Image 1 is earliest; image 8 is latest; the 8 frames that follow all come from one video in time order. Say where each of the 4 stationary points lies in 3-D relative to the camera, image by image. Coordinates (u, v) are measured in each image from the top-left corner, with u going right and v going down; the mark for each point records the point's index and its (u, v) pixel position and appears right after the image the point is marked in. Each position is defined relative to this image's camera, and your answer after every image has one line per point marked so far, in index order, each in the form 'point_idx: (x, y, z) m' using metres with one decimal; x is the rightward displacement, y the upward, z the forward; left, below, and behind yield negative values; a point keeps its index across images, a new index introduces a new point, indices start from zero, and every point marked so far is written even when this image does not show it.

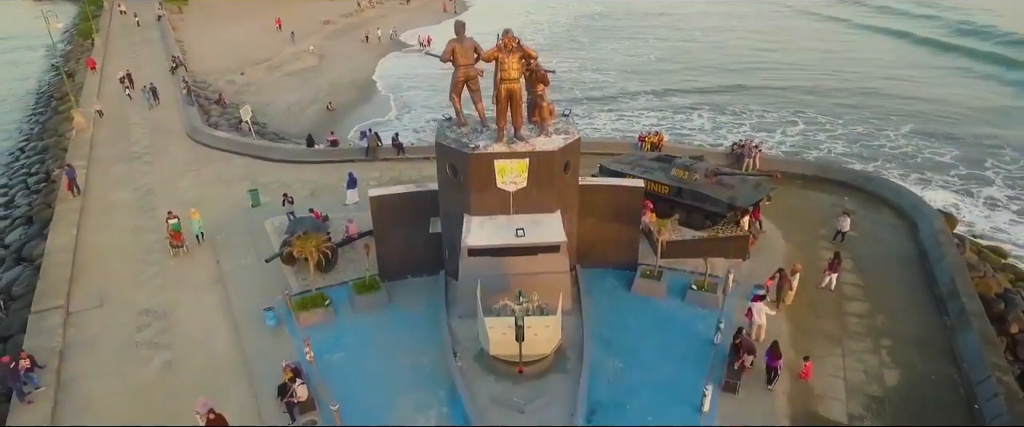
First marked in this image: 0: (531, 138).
0: (+0.4, +1.6, +12.8) m
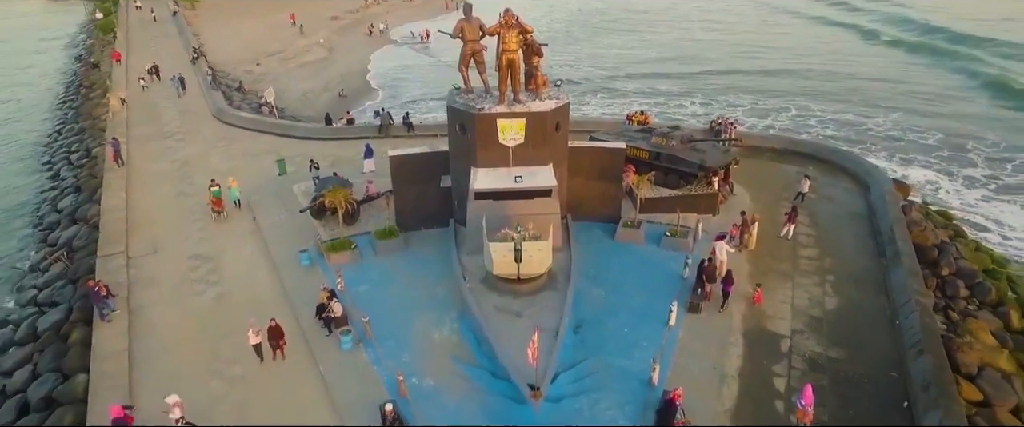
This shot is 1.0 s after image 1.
0: (+0.4, +2.7, +15.2) m
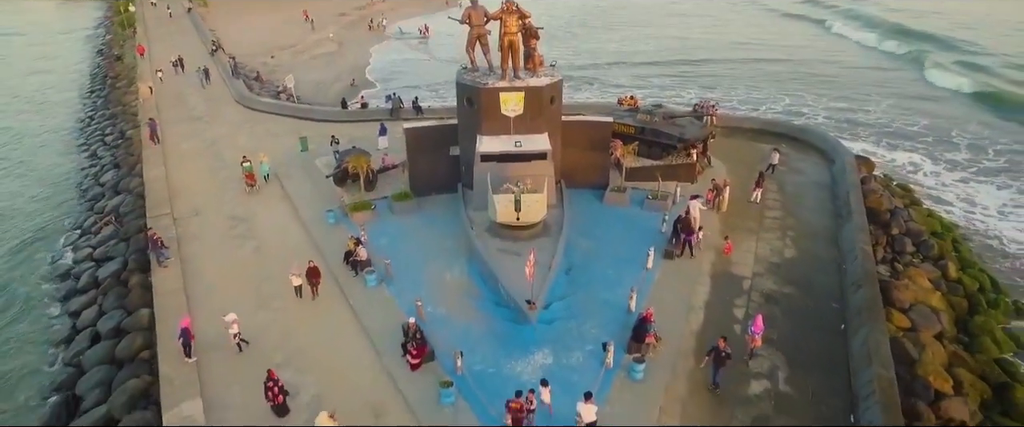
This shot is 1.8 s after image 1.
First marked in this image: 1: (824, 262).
0: (+0.4, +3.8, +17.6) m
1: (+8.5, -1.3, +17.0) m
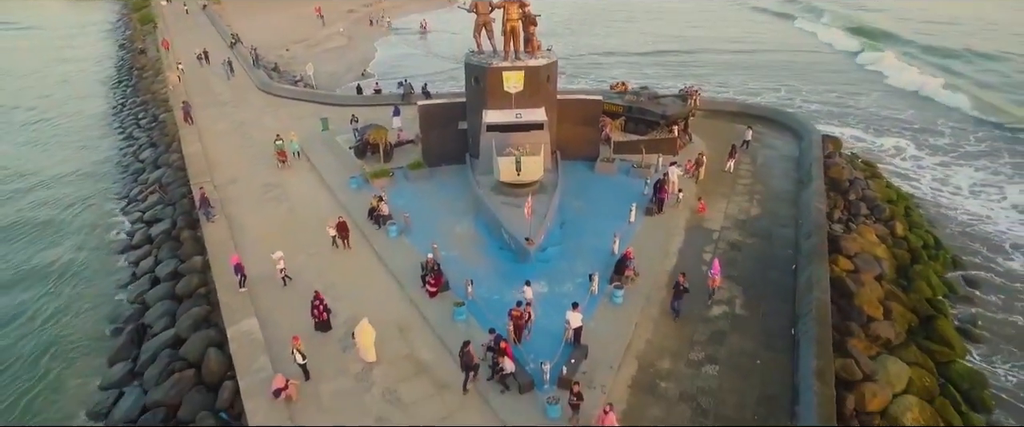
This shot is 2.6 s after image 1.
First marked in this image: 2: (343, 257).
0: (+0.4, +5.0, +20.2) m
1: (+8.6, -0.2, +19.6) m
2: (-4.8, -1.2, +17.8) m
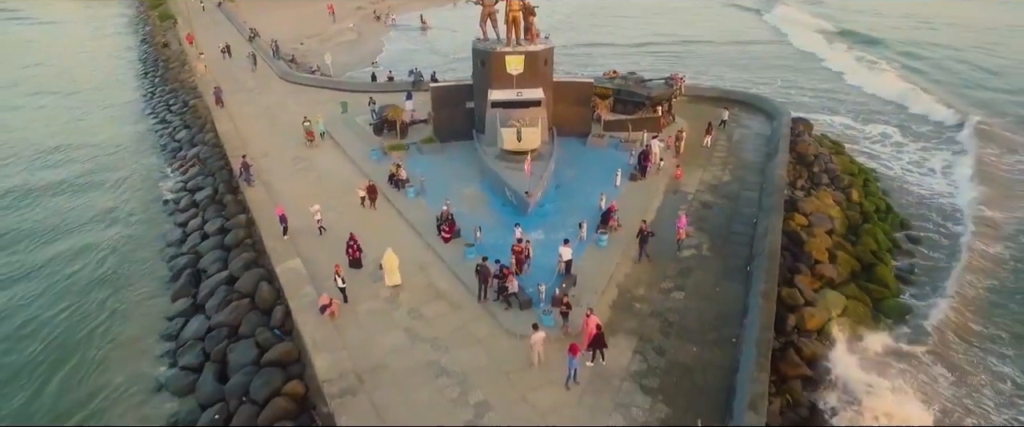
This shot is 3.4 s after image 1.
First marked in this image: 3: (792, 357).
0: (+0.5, +6.2, +23.0) m
1: (+8.6, +1.1, +22.5) m
2: (-4.8, 0.0, +20.6) m
3: (+6.5, -3.4, +14.6) m
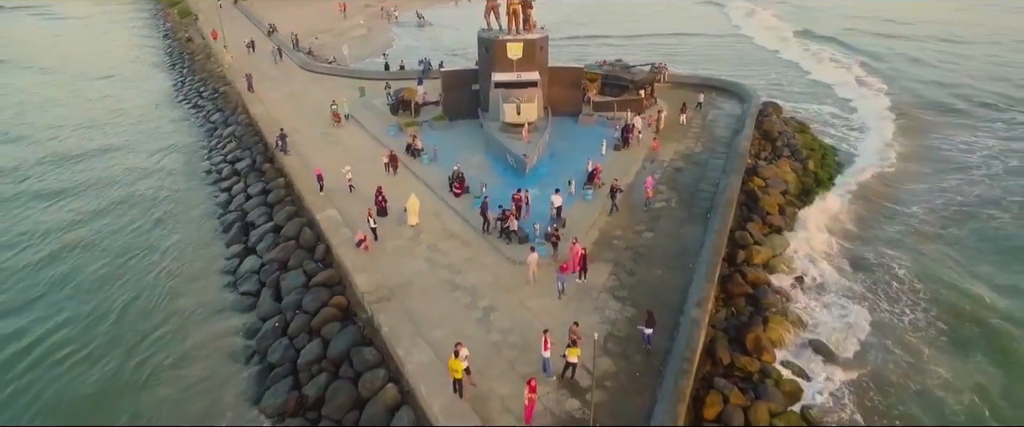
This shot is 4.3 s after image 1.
0: (+0.5, +7.7, +26.6) m
1: (+8.6, +2.5, +26.0) m
2: (-4.7, +1.4, +24.2) m
3: (+6.5, -1.9, +18.1) m
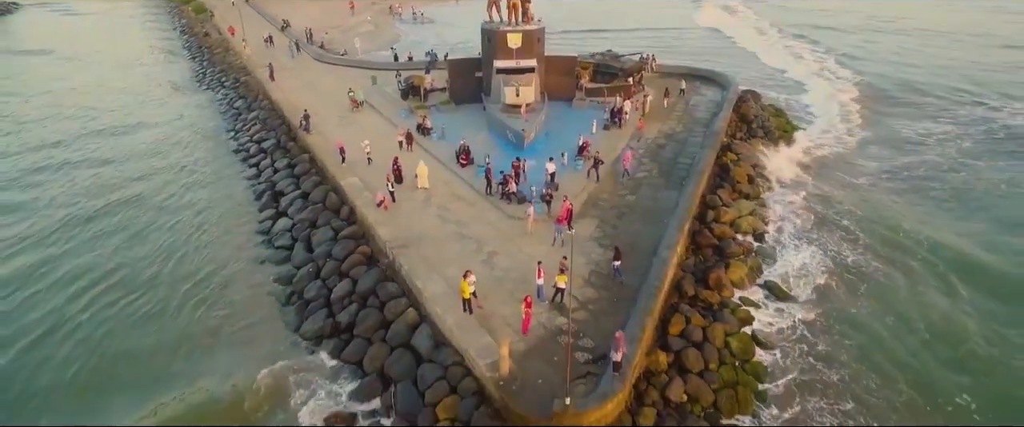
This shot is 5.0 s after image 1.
0: (+0.5, +8.9, +29.6) m
1: (+8.6, +3.7, +29.0) m
2: (-4.7, +2.7, +27.2) m
3: (+6.5, -0.7, +21.1) m
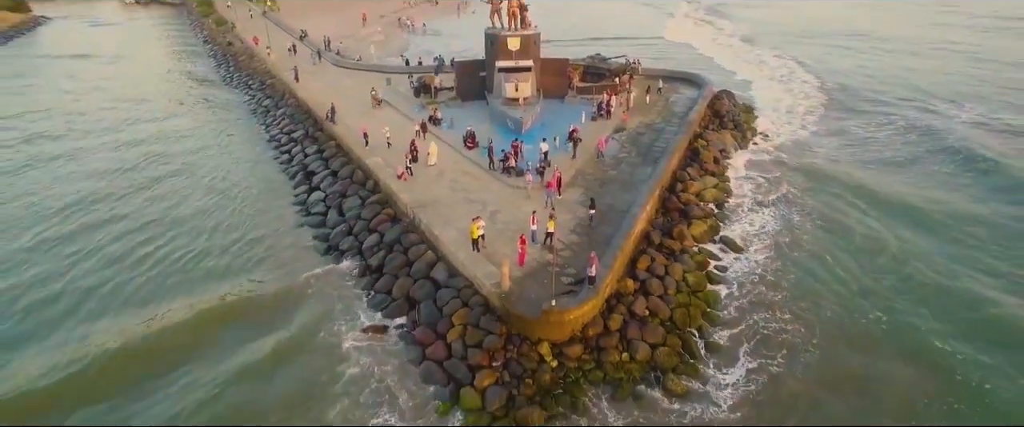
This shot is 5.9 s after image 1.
0: (+0.5, +9.9, +33.9) m
1: (+8.6, +4.8, +33.2) m
2: (-4.8, +3.8, +31.4) m
3: (+6.5, +0.6, +25.2) m
